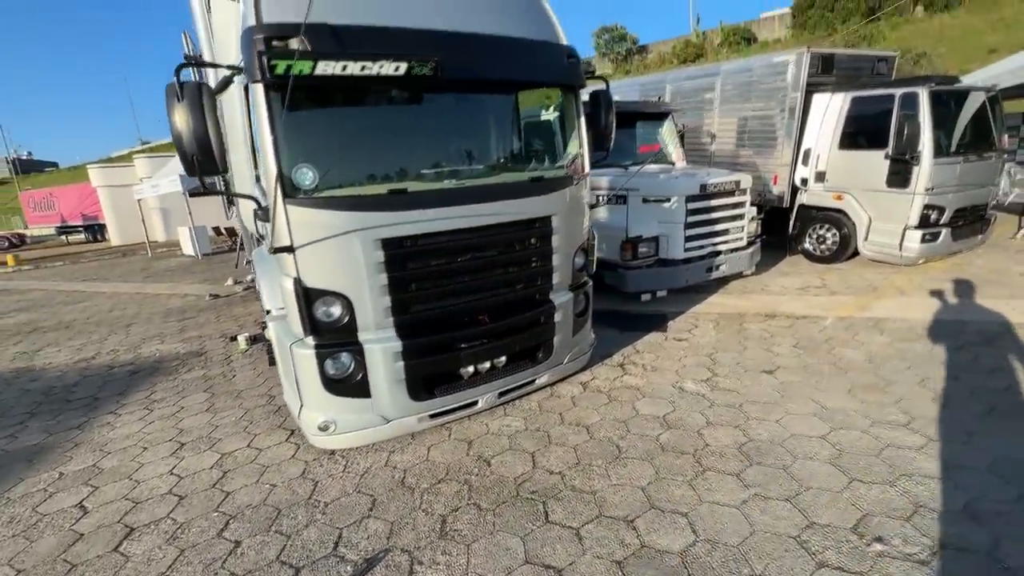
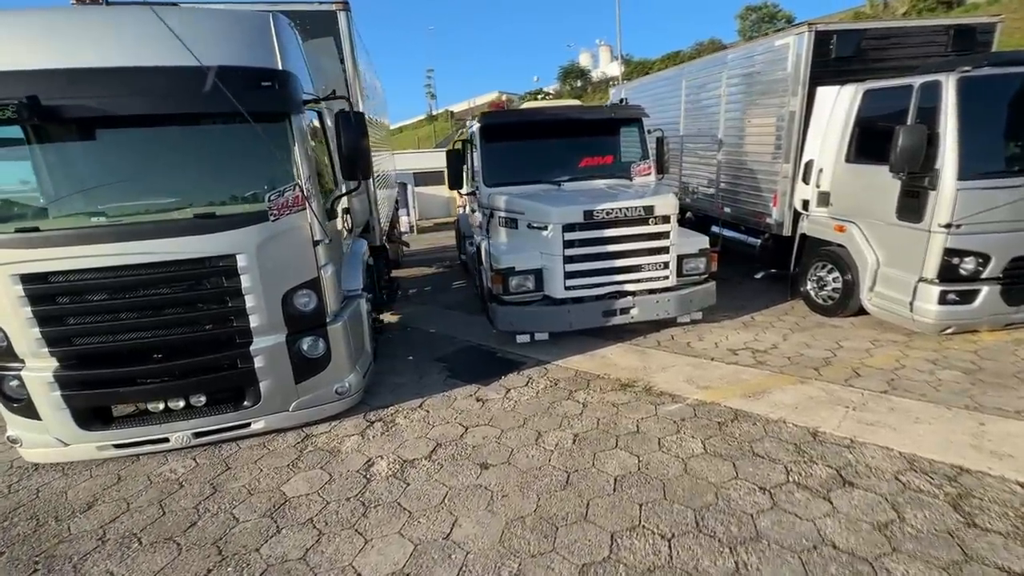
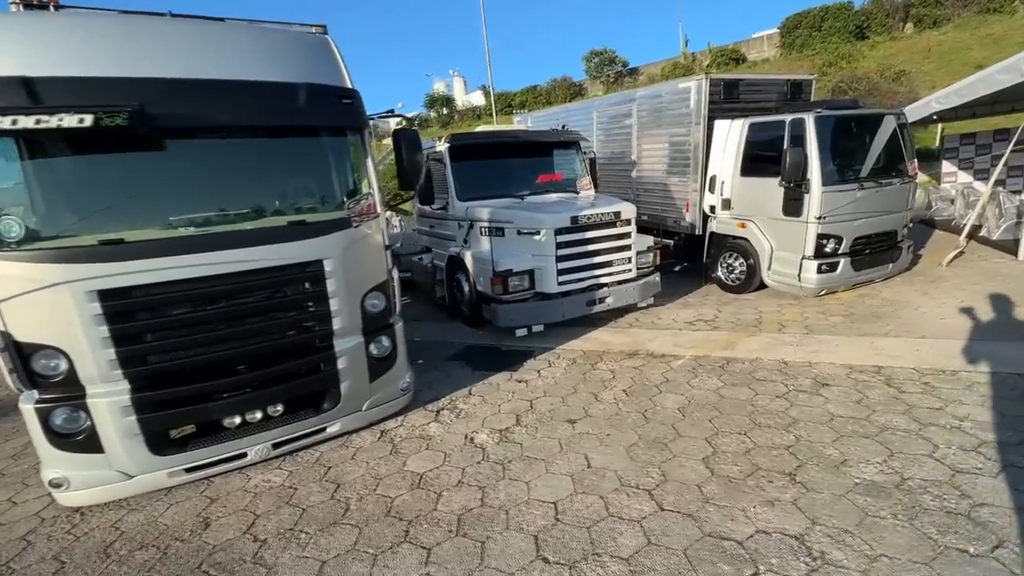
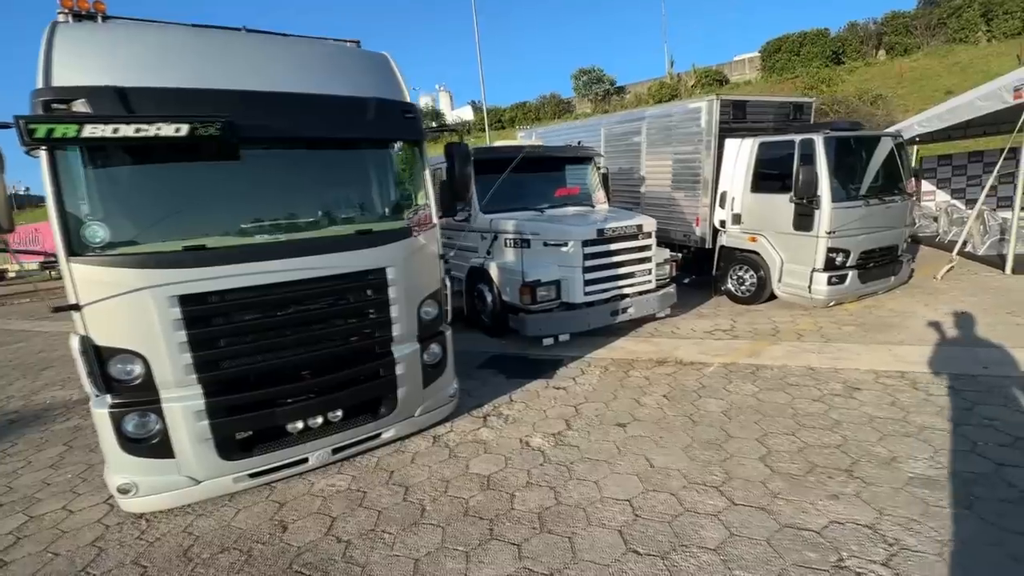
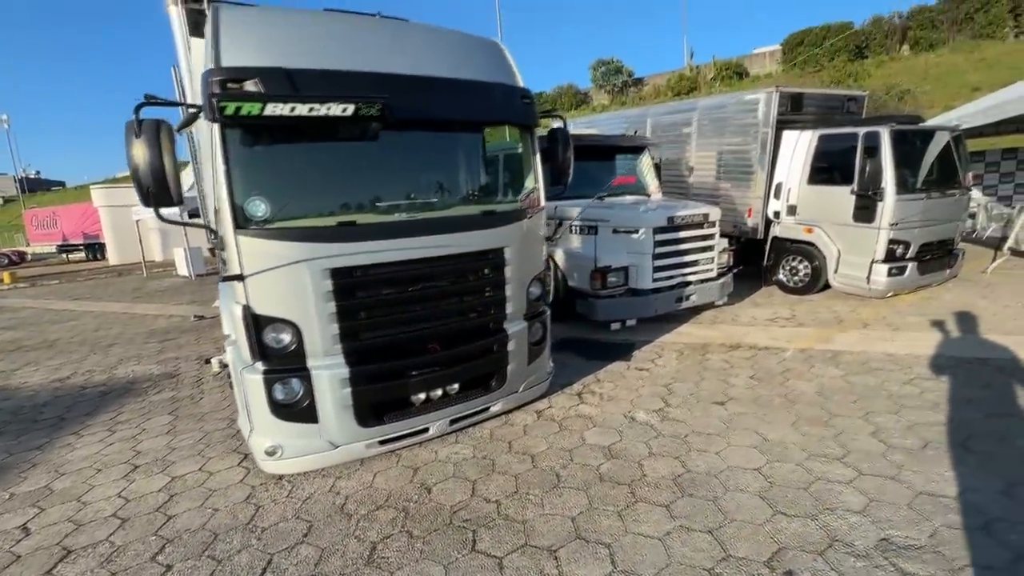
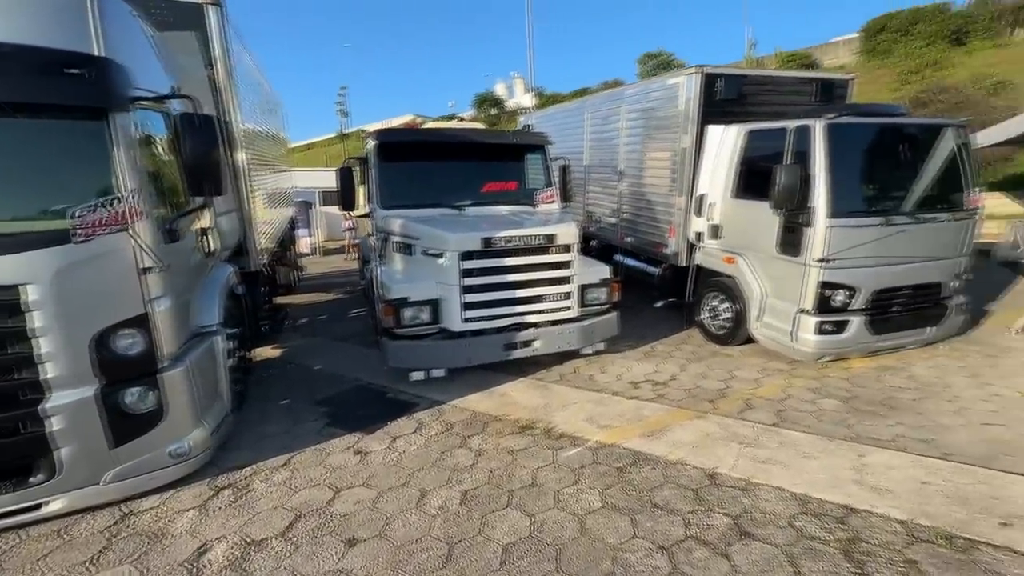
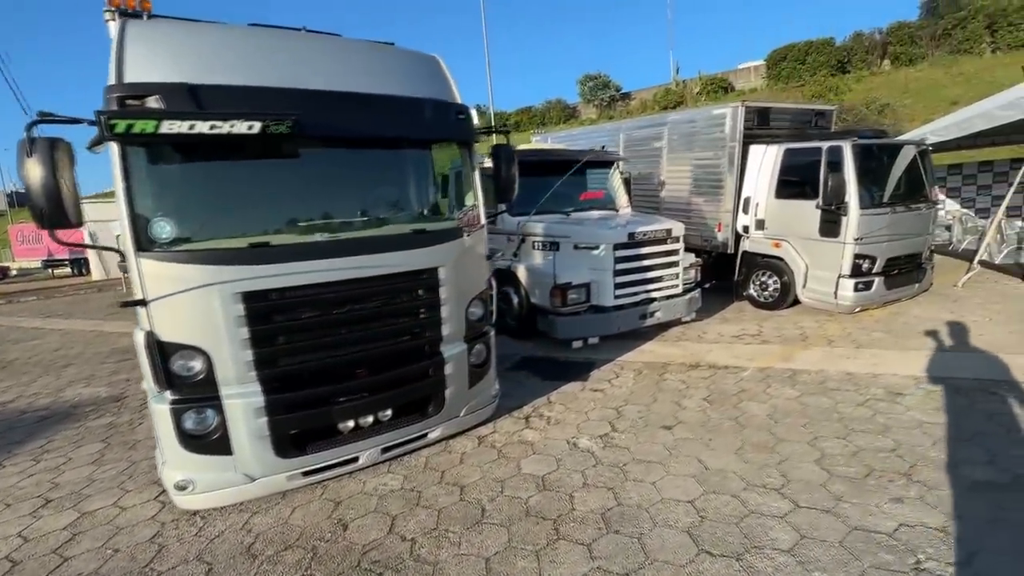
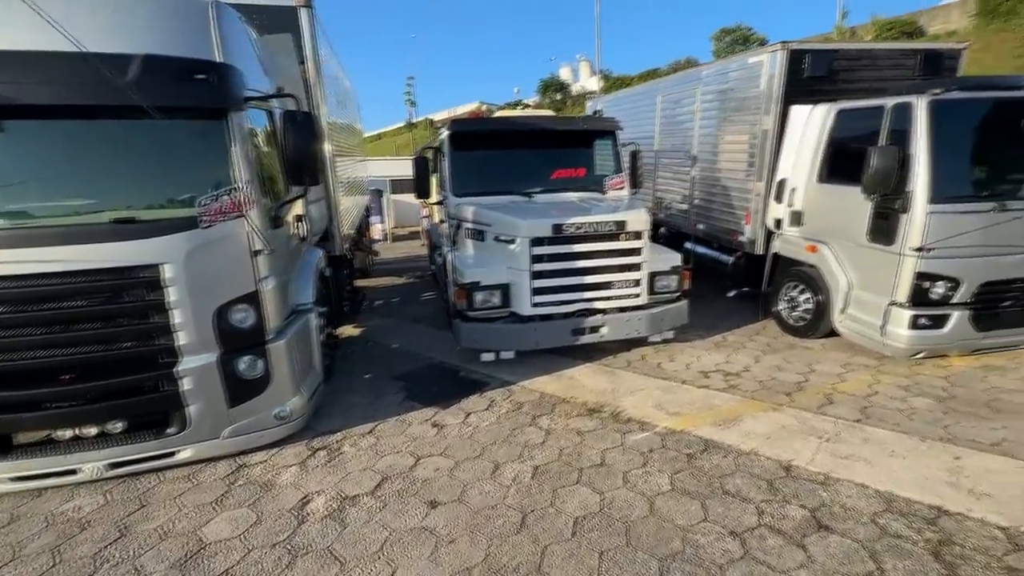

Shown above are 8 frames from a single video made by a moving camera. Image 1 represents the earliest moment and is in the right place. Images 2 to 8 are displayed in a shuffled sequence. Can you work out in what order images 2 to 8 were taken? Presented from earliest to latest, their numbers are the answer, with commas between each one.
5, 7, 4, 3, 2, 8, 6
